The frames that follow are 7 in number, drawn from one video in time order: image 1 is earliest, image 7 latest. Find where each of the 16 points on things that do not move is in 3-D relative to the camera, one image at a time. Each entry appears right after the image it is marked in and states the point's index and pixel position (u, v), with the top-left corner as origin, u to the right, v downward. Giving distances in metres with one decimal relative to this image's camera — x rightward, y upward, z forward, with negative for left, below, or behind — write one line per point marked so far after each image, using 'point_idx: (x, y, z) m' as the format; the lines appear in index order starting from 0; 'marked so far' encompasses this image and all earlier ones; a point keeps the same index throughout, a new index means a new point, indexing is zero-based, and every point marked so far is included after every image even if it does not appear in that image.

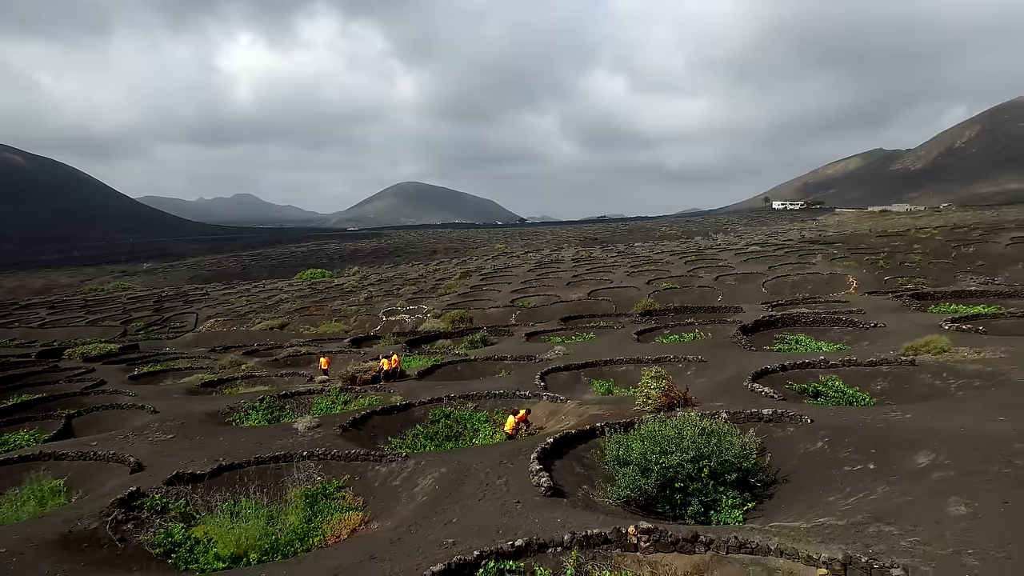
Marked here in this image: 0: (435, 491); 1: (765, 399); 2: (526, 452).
0: (-1.5, -4.1, +12.8) m
1: (+7.5, -3.3, +18.6) m
2: (+0.3, -3.8, +14.4) m
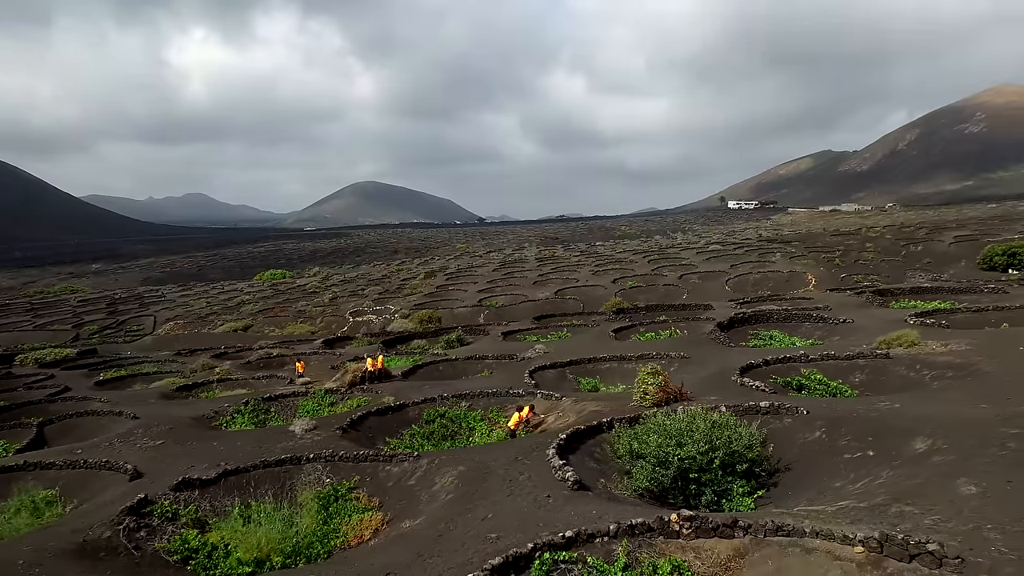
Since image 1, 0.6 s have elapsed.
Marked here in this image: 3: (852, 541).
0: (-1.1, -4.1, +13.0) m
1: (+7.6, -3.2, +19.4) m
2: (+0.7, -3.8, +14.7) m
3: (+4.6, -3.4, +8.5) m
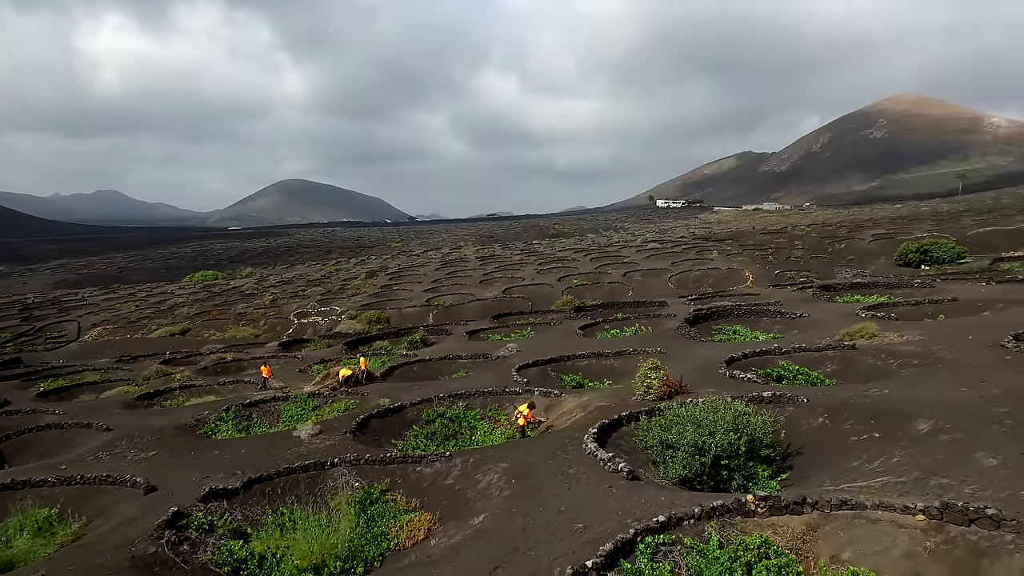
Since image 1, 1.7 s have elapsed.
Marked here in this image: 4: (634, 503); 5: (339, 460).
0: (0.0, -4.2, +13.5) m
1: (+7.8, -3.1, +20.8) m
2: (+1.5, -3.8, +15.4) m
3: (+6.1, -3.4, +9.7) m
4: (+2.2, -3.8, +11.2) m
5: (-4.6, -4.7, +17.0) m
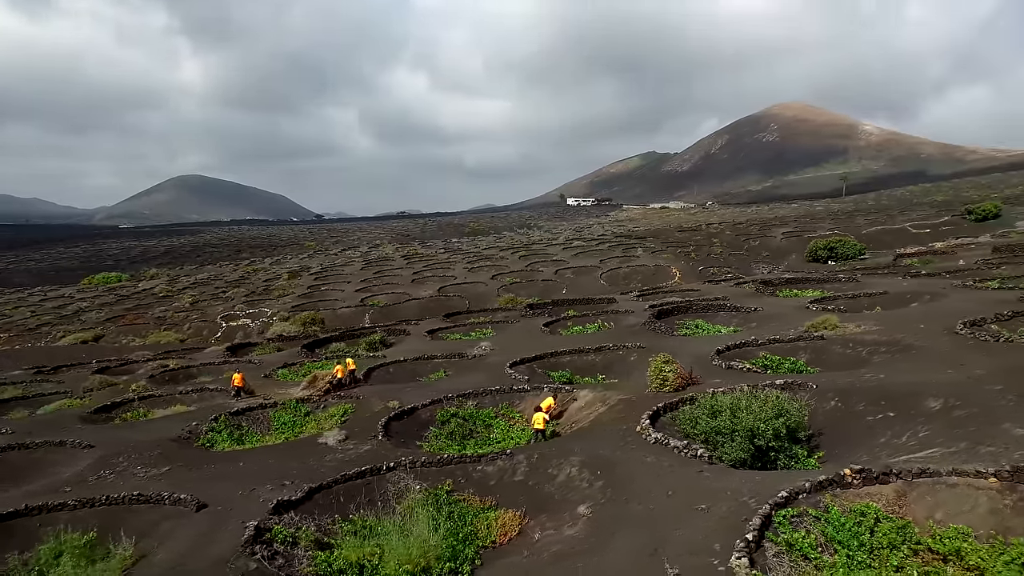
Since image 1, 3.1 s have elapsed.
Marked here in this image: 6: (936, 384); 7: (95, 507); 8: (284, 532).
0: (+1.9, -4.2, +14.3) m
1: (+8.5, -3.1, +22.7) m
2: (+3.1, -3.8, +16.4) m
3: (+8.5, -3.4, +11.4) m
4: (+4.4, -3.8, +12.3) m
5: (-3.2, -4.8, +17.1) m
6: (+11.8, -2.7, +17.7) m
7: (-11.0, -5.8, +16.7) m
8: (-5.0, -5.4, +13.9) m
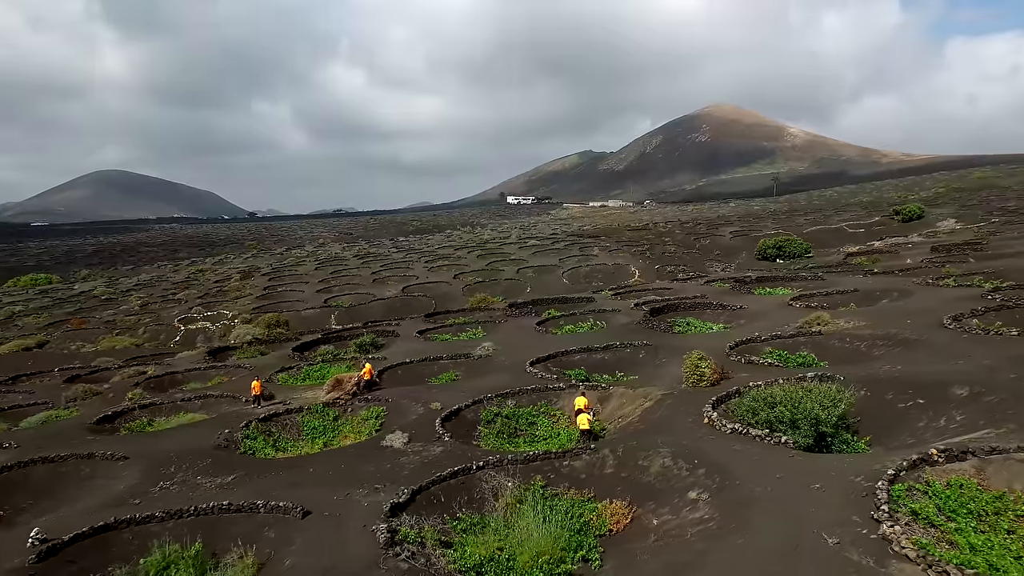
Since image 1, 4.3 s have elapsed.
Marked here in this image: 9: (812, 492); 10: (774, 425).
0: (+4.4, -4.3, +15.6) m
1: (+10.1, -3.1, +24.7) m
2: (+5.4, -3.9, +17.9) m
3: (+11.3, -3.4, +13.5) m
4: (+7.1, -4.0, +13.9) m
5: (-0.9, -4.9, +17.9) m
6: (+13.9, -2.7, +20.0) m
7: (-8.6, -6.0, +16.7) m
8: (-2.4, -5.6, +14.5) m
9: (+6.2, -4.2, +13.1) m
10: (+7.4, -3.8, +17.9) m
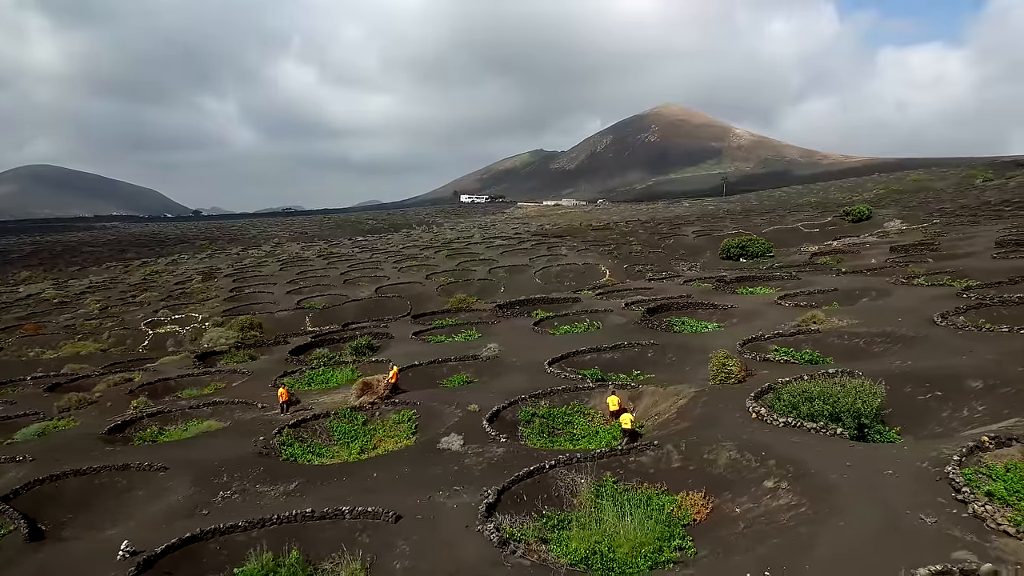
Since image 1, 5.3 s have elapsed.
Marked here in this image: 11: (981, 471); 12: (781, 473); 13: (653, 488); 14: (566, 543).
0: (+6.6, -4.5, +16.9) m
1: (+11.5, -3.2, +26.4) m
2: (+7.4, -4.1, +19.2) m
3: (+13.6, -3.6, +15.3) m
4: (+9.4, -4.1, +15.4) m
5: (+1.1, -5.1, +18.7) m
6: (+15.6, -2.8, +22.1) m
7: (-6.5, -6.3, +16.8) m
8: (-0.1, -5.8, +15.2) m
9: (+8.5, -4.3, +14.5) m
10: (+9.4, -3.9, +19.4) m
11: (+10.3, -4.1, +14.0) m
12: (+6.7, -4.7, +15.9) m
13: (+3.8, -5.5, +17.3) m
14: (+1.2, -6.0, +15.1) m
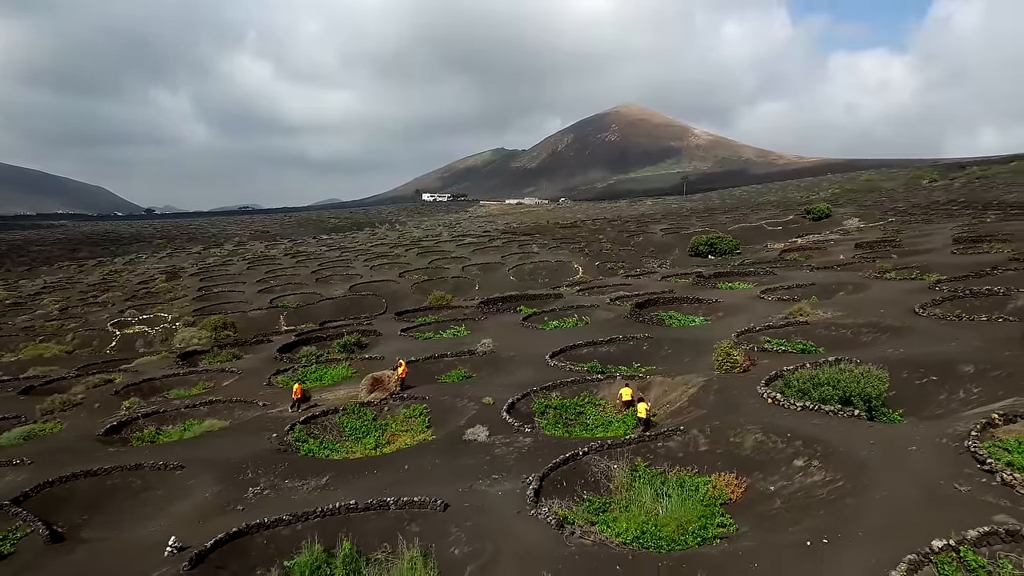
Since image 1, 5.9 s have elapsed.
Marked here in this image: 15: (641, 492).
0: (+7.7, -4.2, +17.8) m
1: (+12.0, -2.9, +27.6) m
2: (+8.3, -3.8, +20.2) m
3: (+14.7, -3.3, +16.7) m
4: (+10.6, -3.8, +16.5) m
5: (+2.0, -4.9, +19.3) m
6: (+16.4, -2.4, +23.6) m
7: (-5.4, -6.1, +16.9) m
8: (+1.1, -5.6, +15.7) m
9: (+9.8, -4.1, +15.5) m
10: (+10.3, -3.7, +20.5) m
11: (+11.5, -3.8, +15.2) m
12: (+7.8, -4.4, +16.8) m
13: (+4.8, -5.2, +18.0) m
14: (+2.4, -5.8, +15.6) m
15: (+3.4, -5.5, +16.9) m
